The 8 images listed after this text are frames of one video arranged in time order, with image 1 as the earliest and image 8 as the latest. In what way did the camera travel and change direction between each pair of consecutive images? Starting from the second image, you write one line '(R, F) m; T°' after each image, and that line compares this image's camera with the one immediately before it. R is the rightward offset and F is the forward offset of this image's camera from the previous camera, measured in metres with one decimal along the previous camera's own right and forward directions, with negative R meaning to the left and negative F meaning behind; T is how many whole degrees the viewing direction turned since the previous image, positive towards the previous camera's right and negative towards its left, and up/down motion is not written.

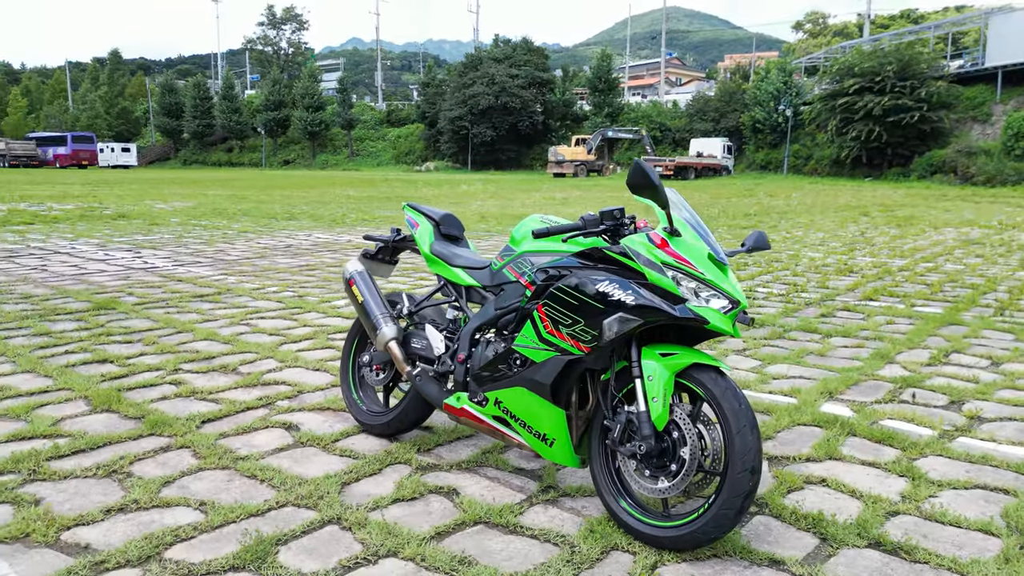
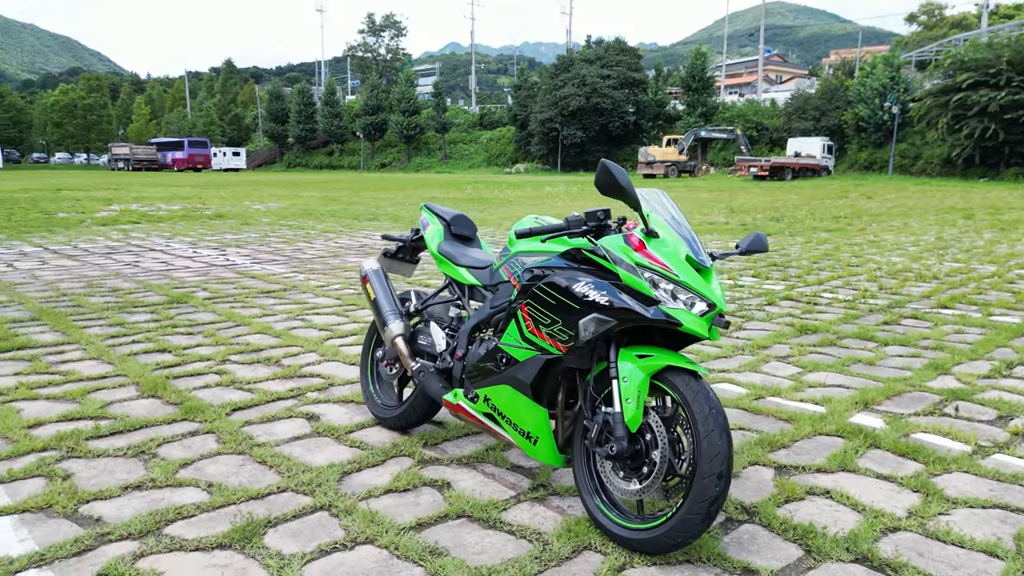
(+0.4, 0.0) m; -7°
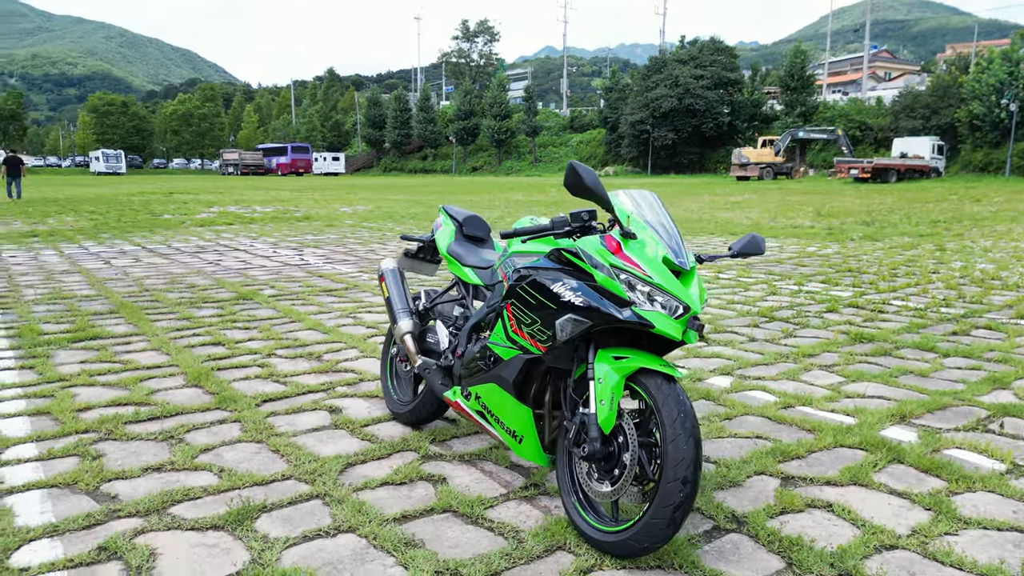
(+0.4, 0.0) m; -7°
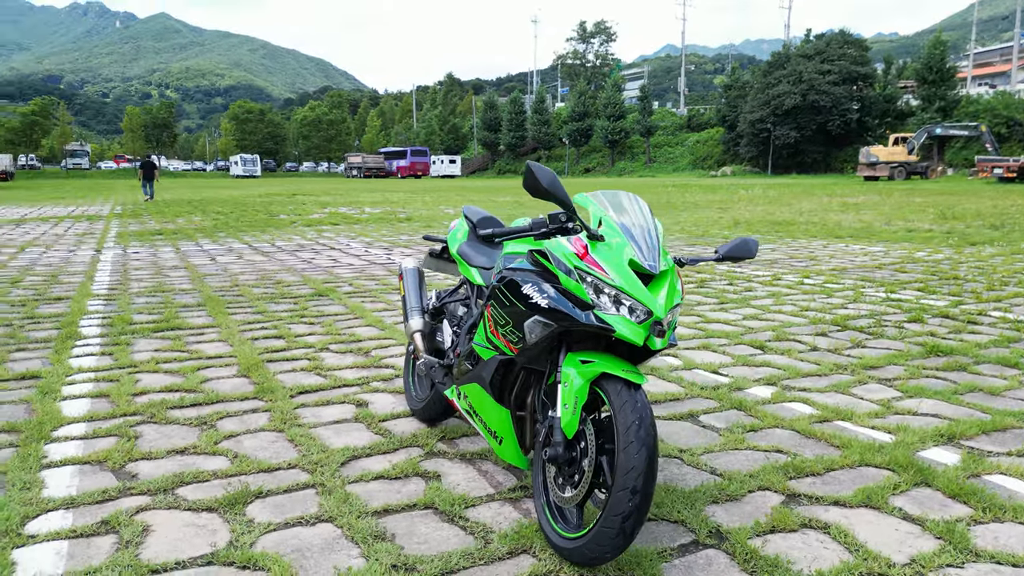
(+0.5, 0.0) m; -9°
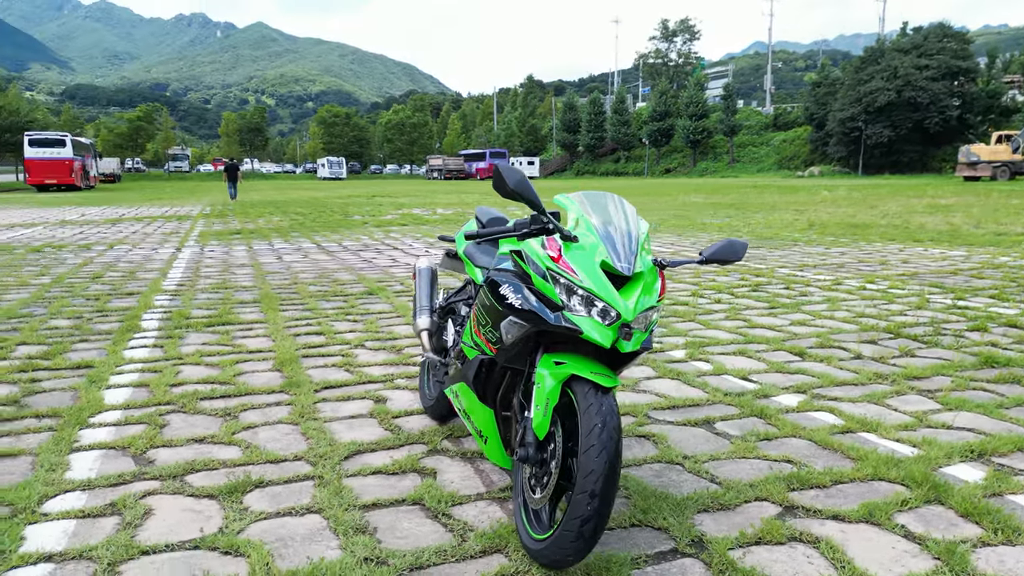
(+0.3, 0.0) m; -6°
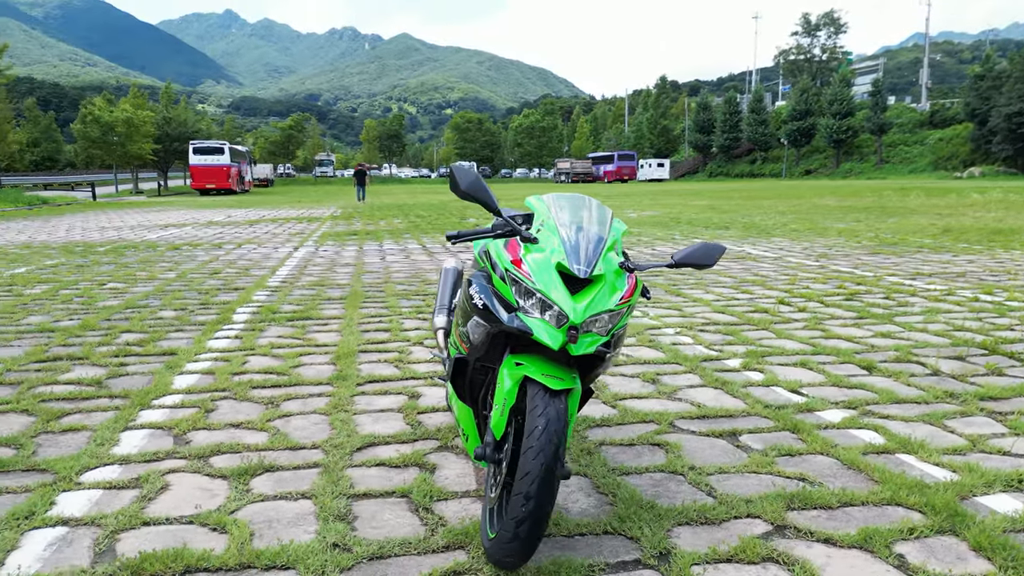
(+0.5, 0.0) m; -10°
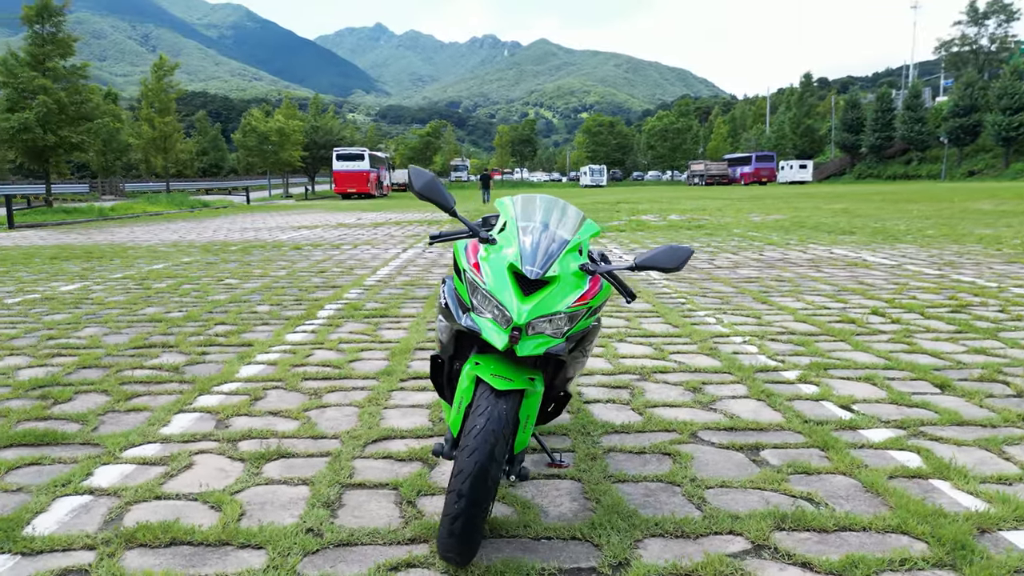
(+0.5, 0.0) m; -10°
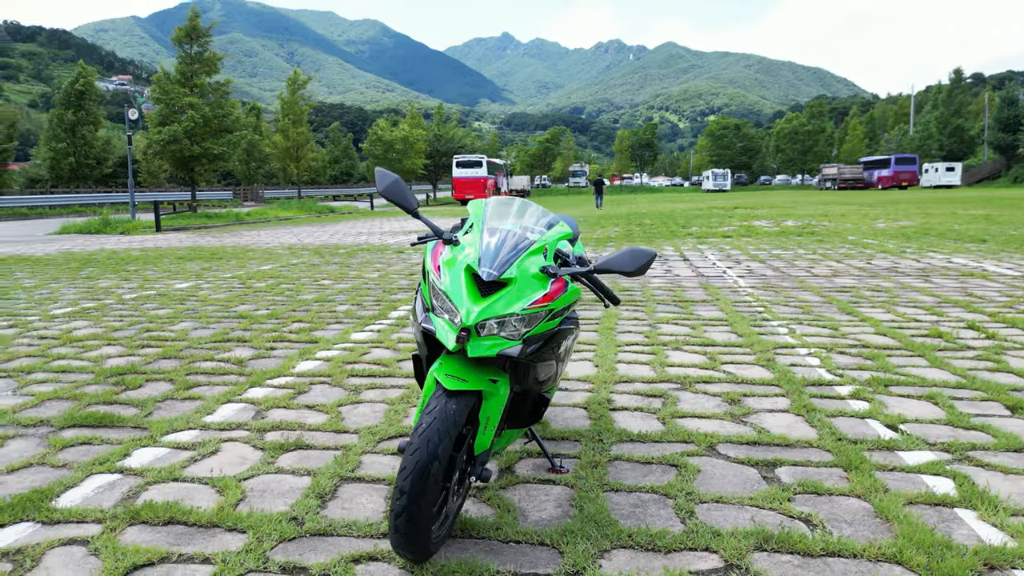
(+0.5, 0.0) m; -9°
